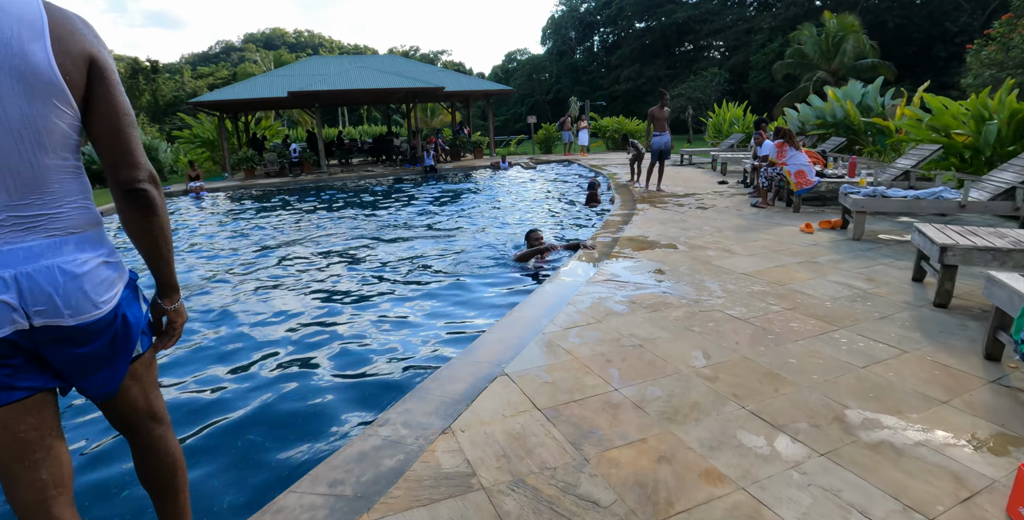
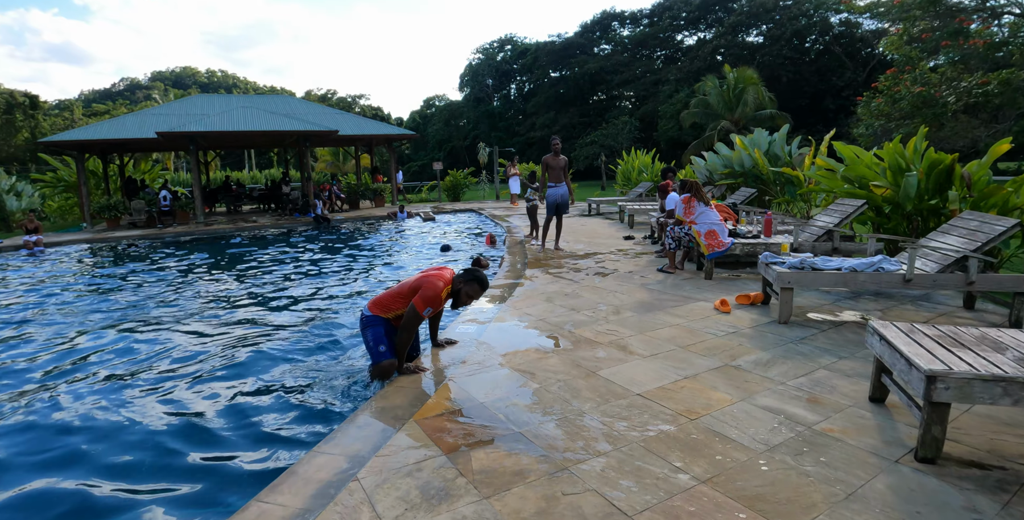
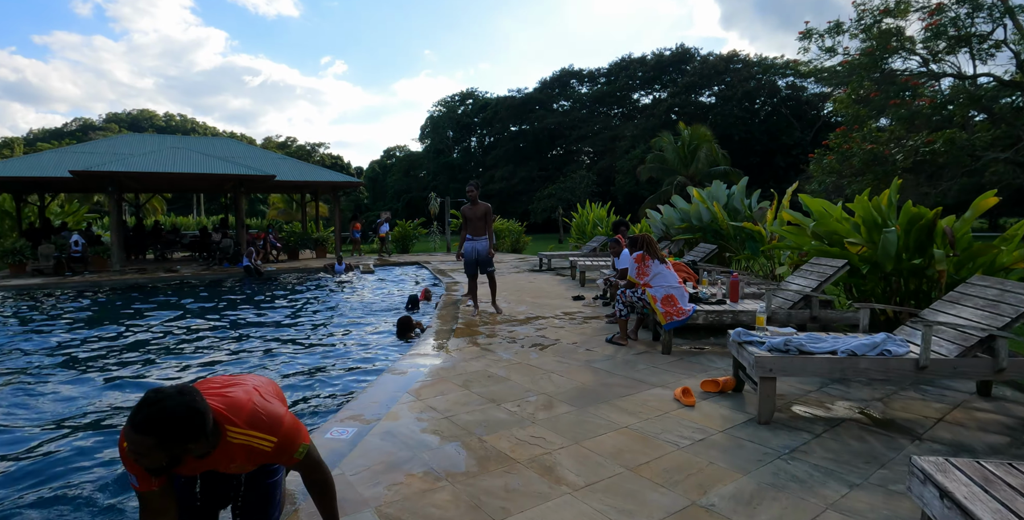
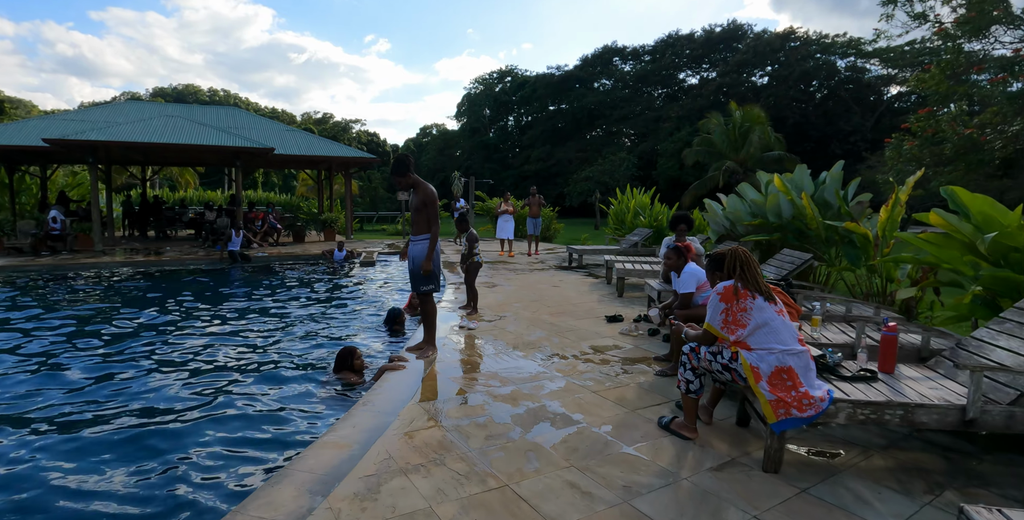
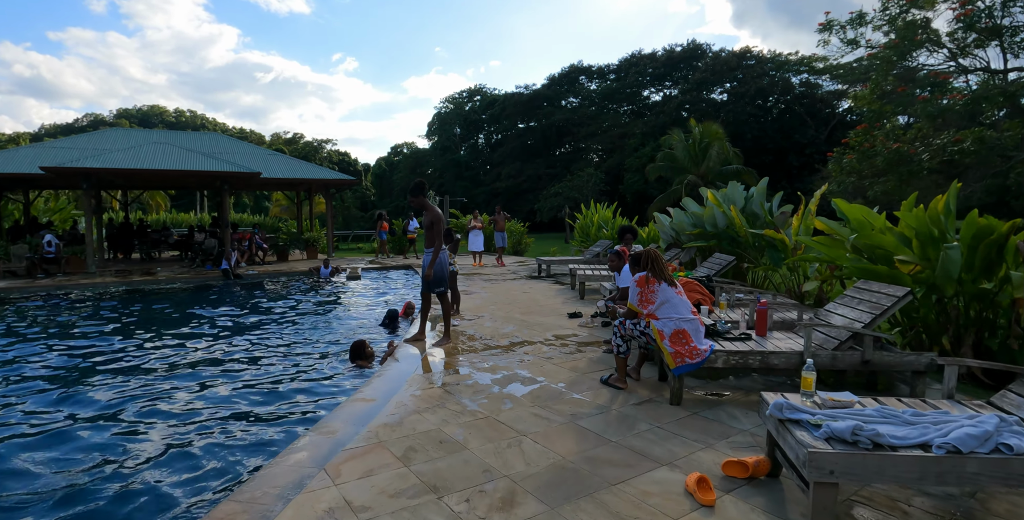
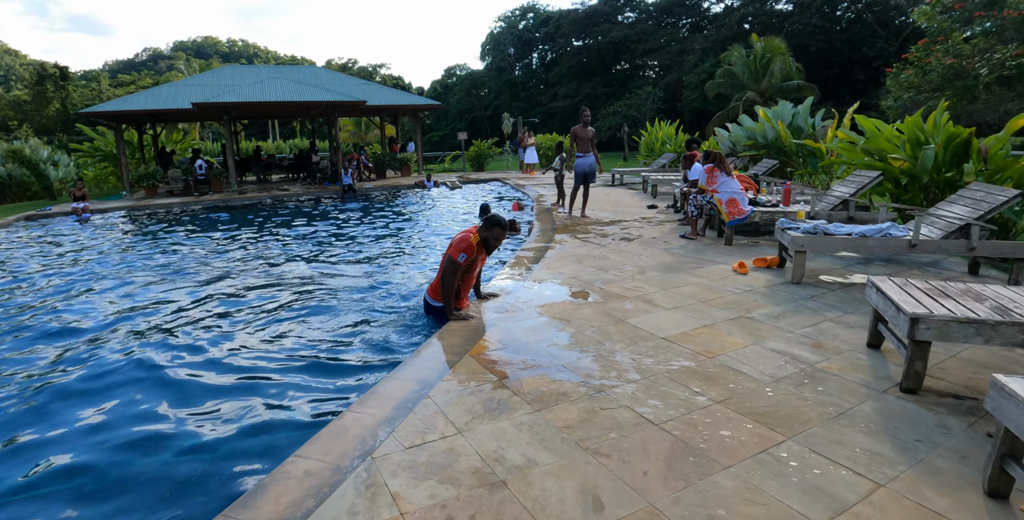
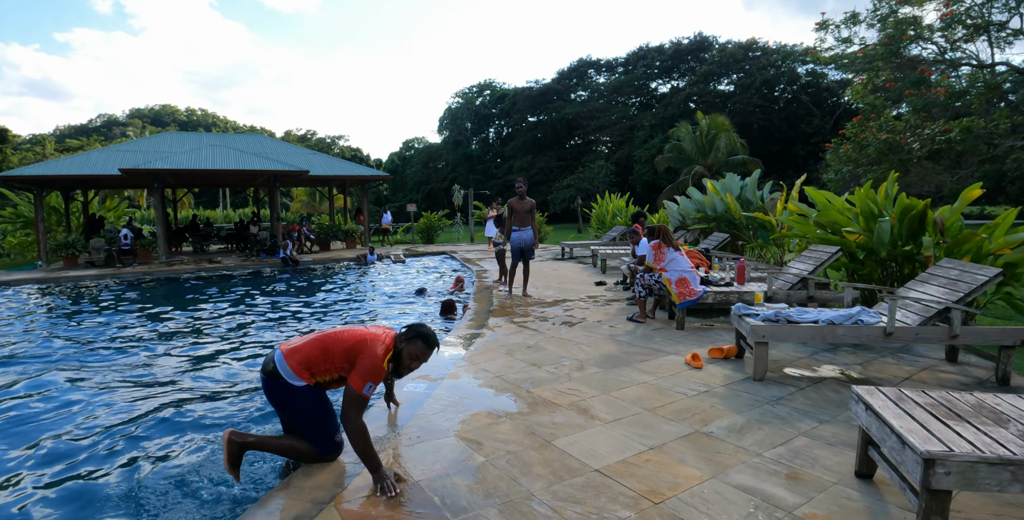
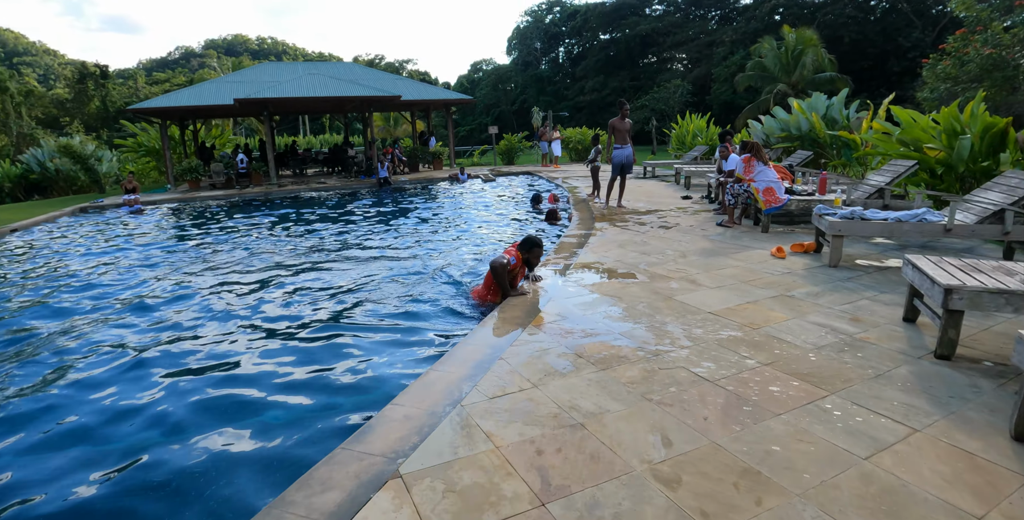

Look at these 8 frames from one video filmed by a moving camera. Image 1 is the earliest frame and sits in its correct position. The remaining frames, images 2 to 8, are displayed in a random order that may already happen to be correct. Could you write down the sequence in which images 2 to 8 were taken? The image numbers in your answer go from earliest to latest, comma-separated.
8, 6, 2, 7, 3, 5, 4
